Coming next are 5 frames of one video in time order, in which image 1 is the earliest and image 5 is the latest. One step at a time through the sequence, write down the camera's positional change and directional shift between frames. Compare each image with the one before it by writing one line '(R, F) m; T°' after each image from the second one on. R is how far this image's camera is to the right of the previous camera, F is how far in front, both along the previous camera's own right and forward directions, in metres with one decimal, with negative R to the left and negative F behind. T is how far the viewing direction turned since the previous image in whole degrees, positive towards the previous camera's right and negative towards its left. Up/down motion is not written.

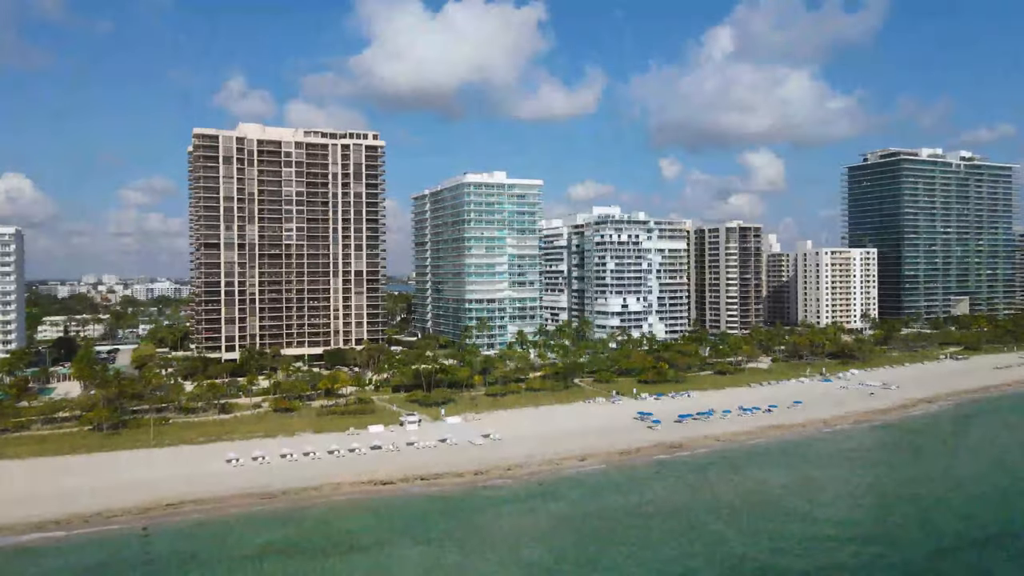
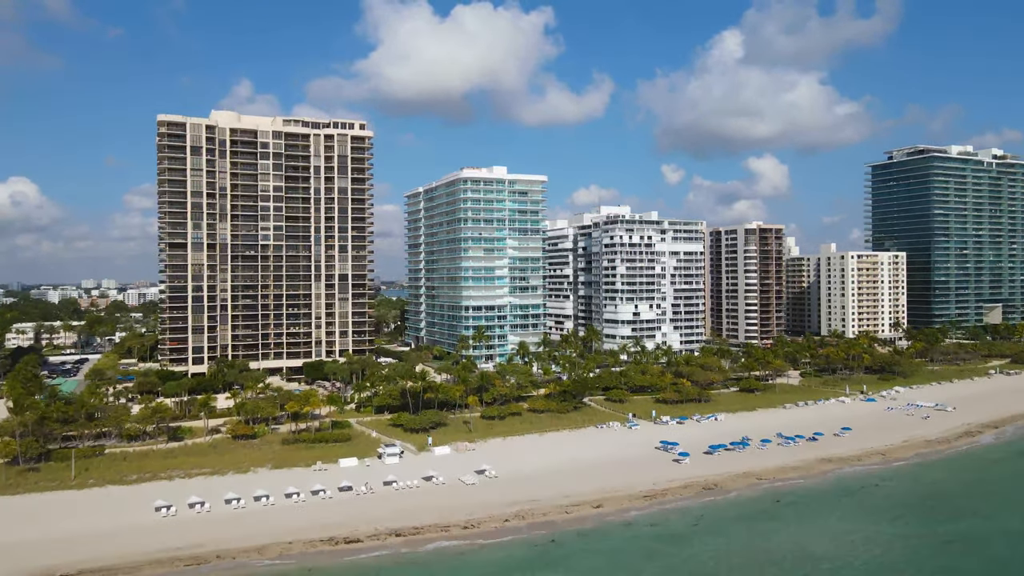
(+0.2, +12.9) m; 0°
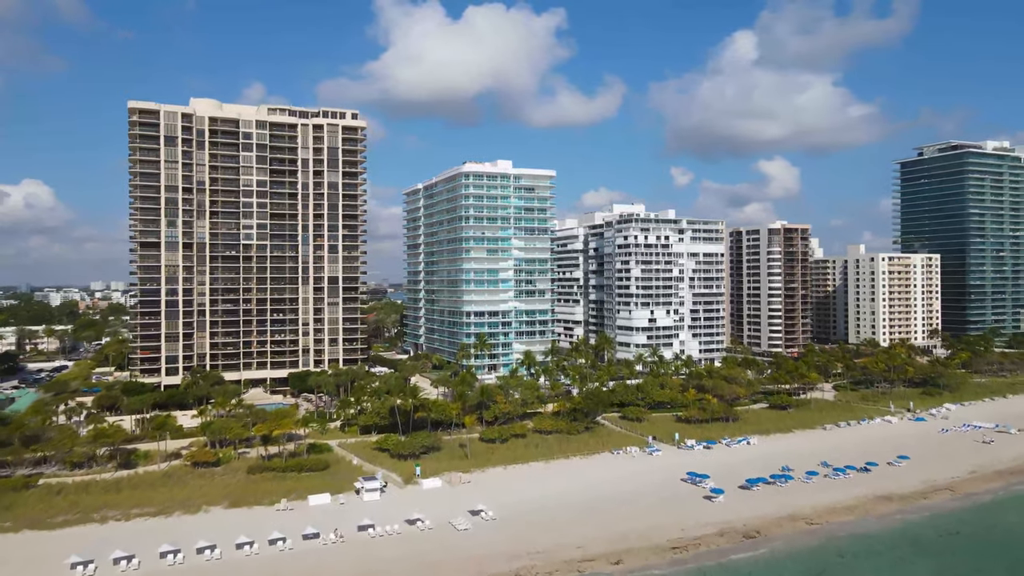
(+0.5, +10.3) m; -1°
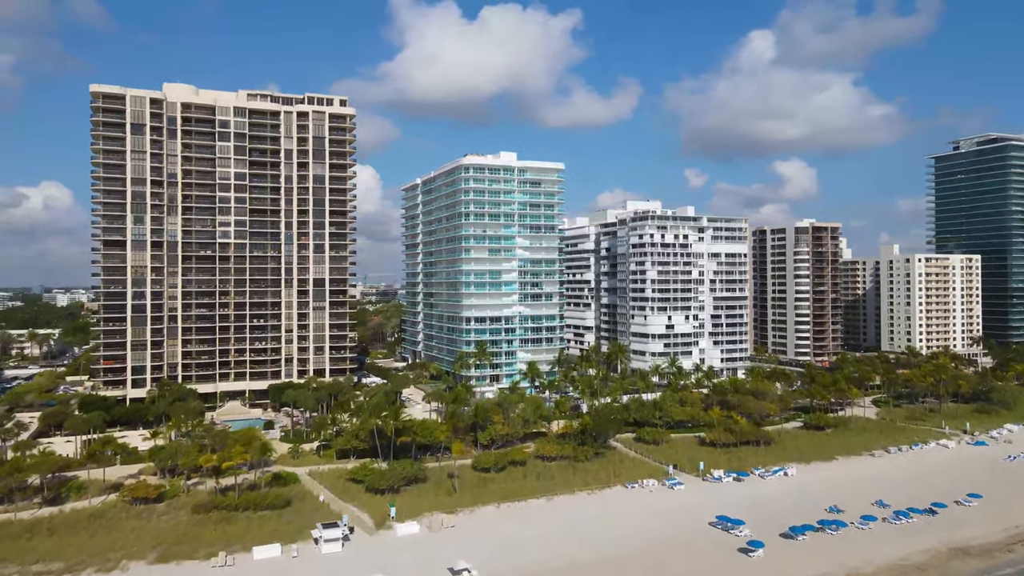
(+1.4, +10.3) m; -1°
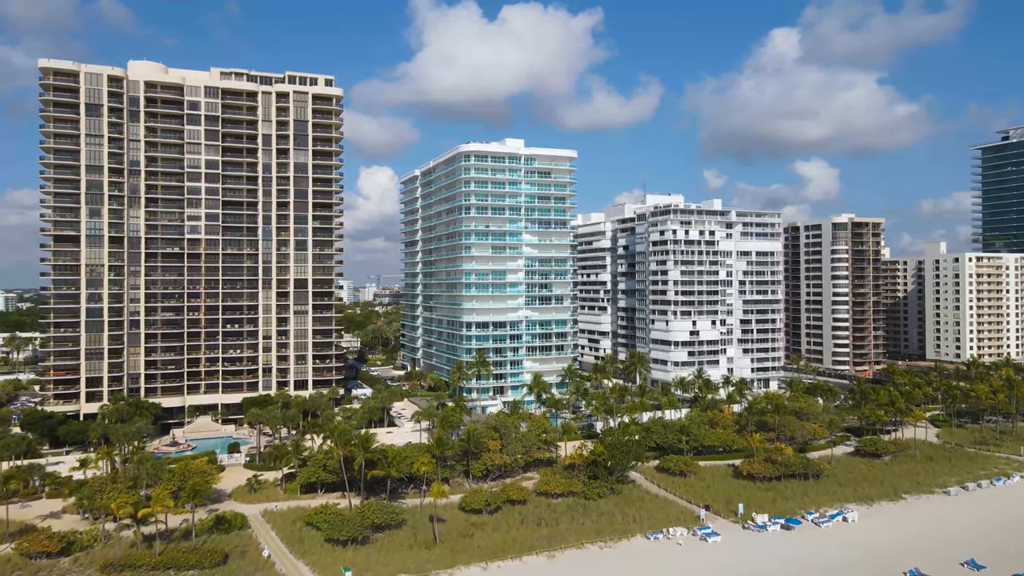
(+1.5, +11.5) m; -1°
